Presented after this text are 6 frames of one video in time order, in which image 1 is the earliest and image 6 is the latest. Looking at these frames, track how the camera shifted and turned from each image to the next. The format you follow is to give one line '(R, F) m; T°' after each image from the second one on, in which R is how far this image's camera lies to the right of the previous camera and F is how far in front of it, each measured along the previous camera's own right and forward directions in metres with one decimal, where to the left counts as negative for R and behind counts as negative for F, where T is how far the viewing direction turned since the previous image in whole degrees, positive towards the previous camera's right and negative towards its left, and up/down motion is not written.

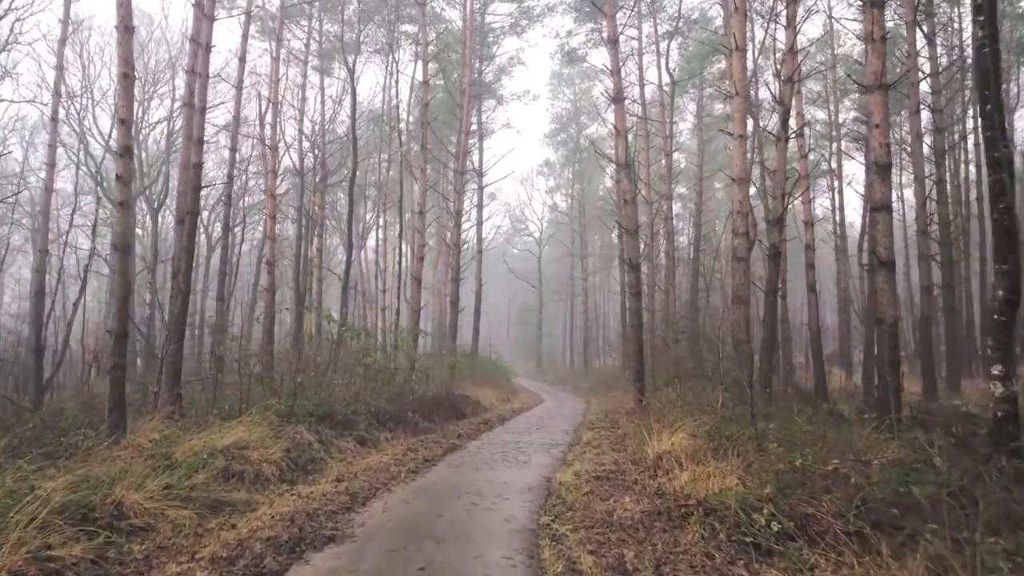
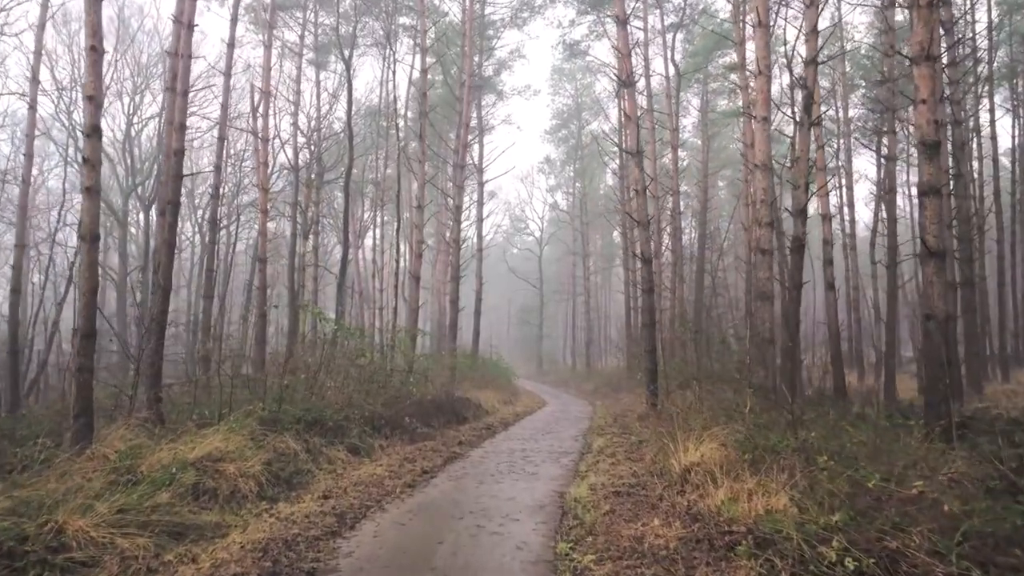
(-0.1, +0.7) m; 0°
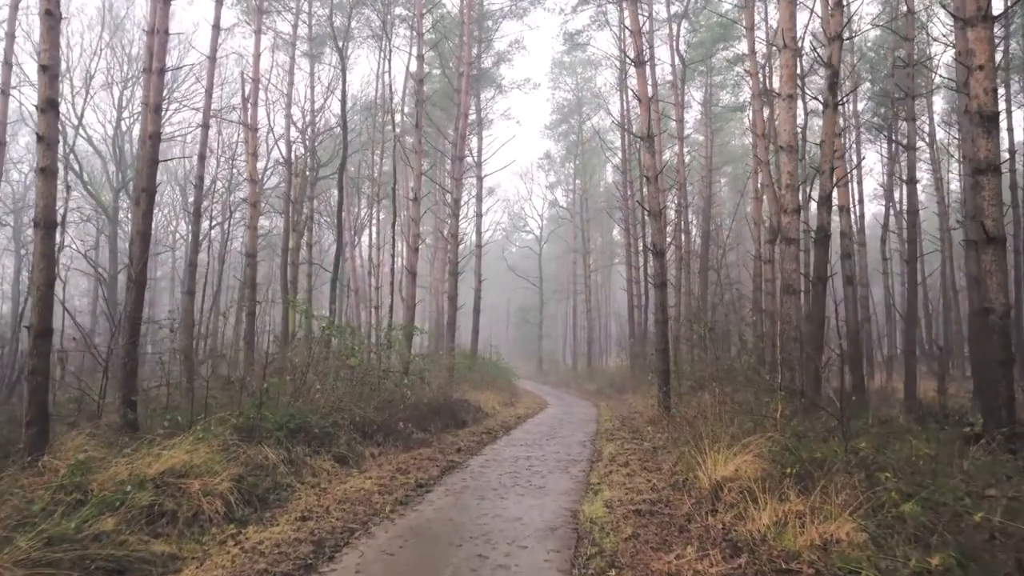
(-0.1, +0.7) m; 0°
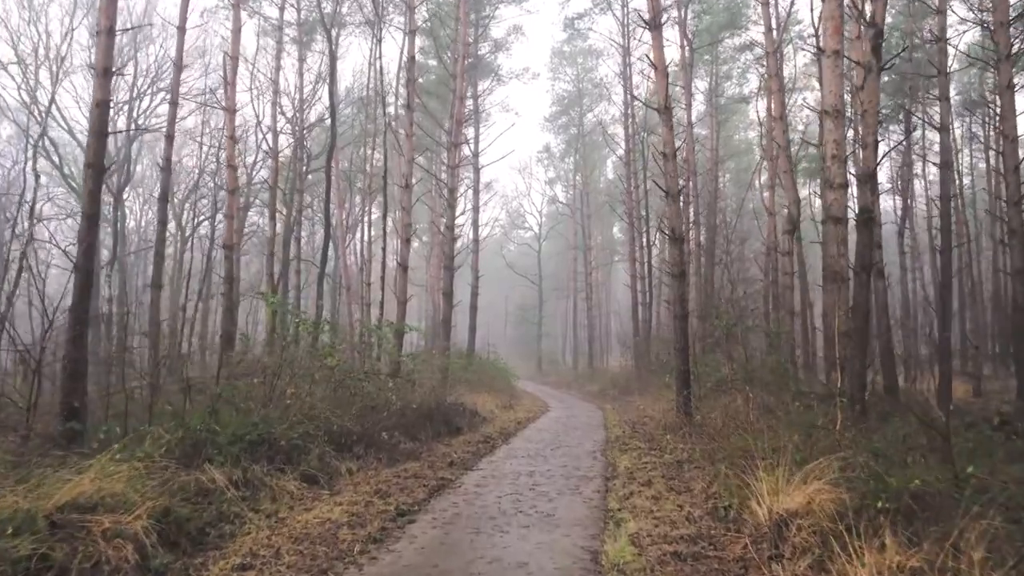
(0.0, +1.1) m; 0°
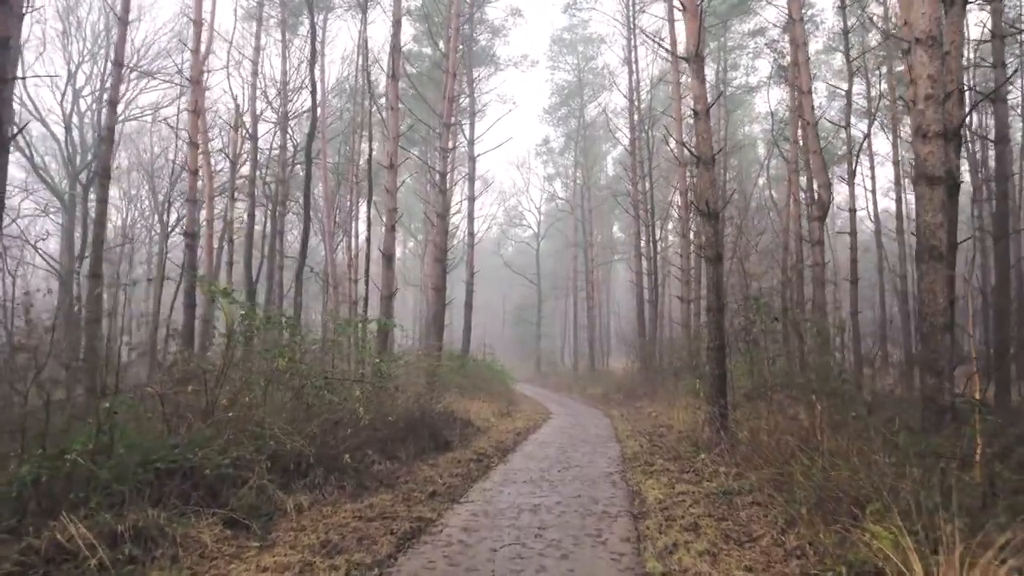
(0.0, +1.6) m; 0°
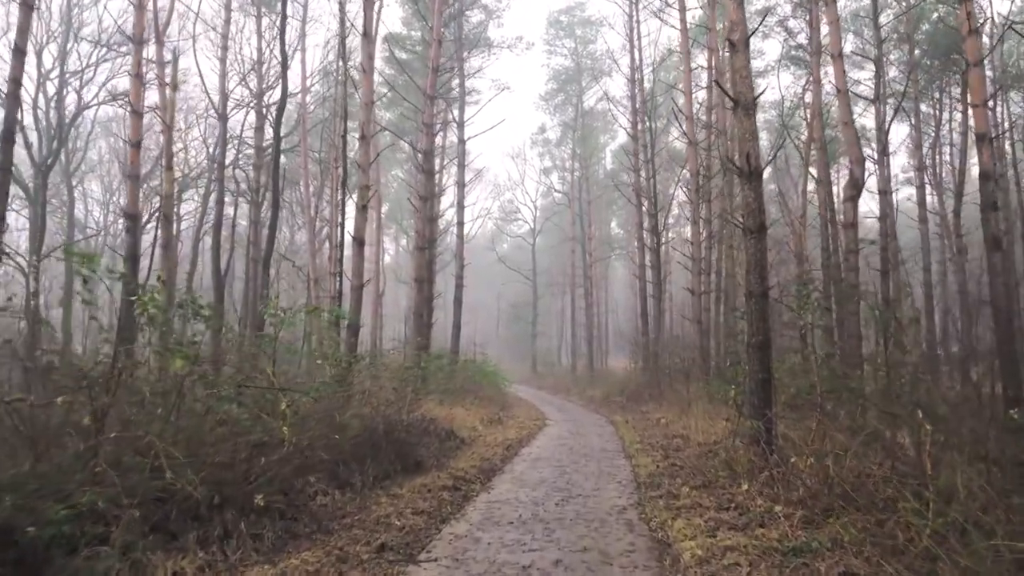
(+0.1, +1.6) m; 0°
